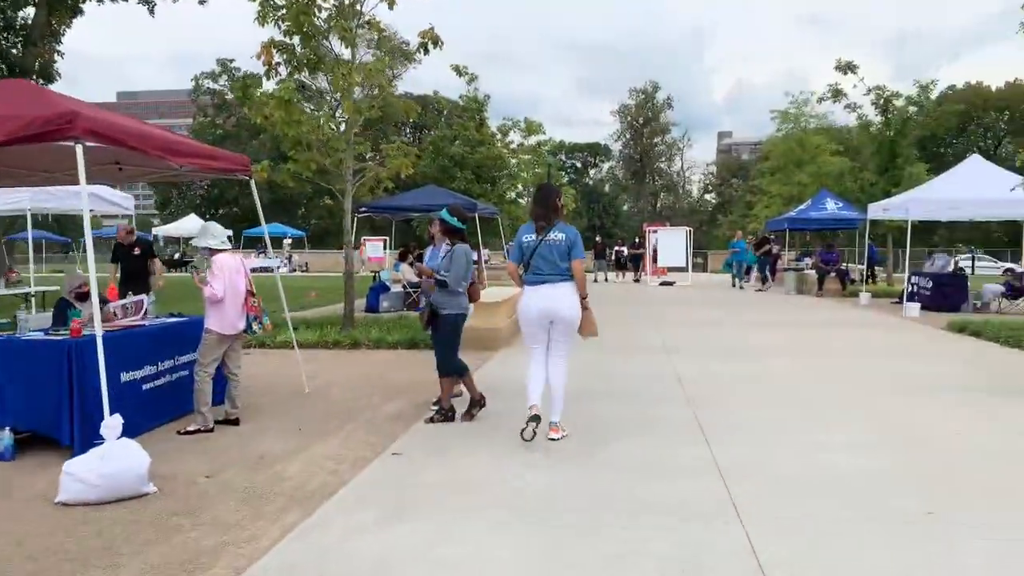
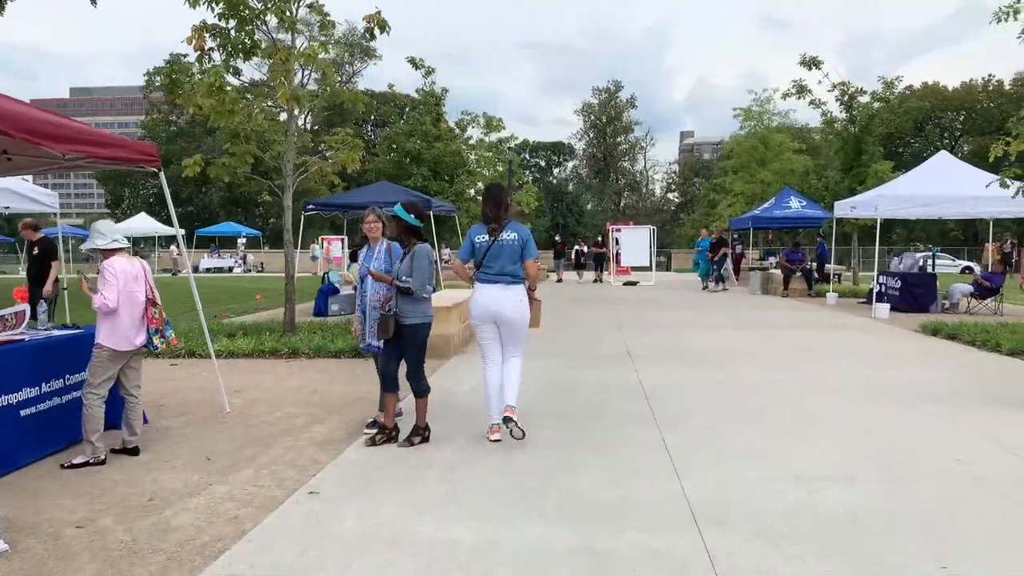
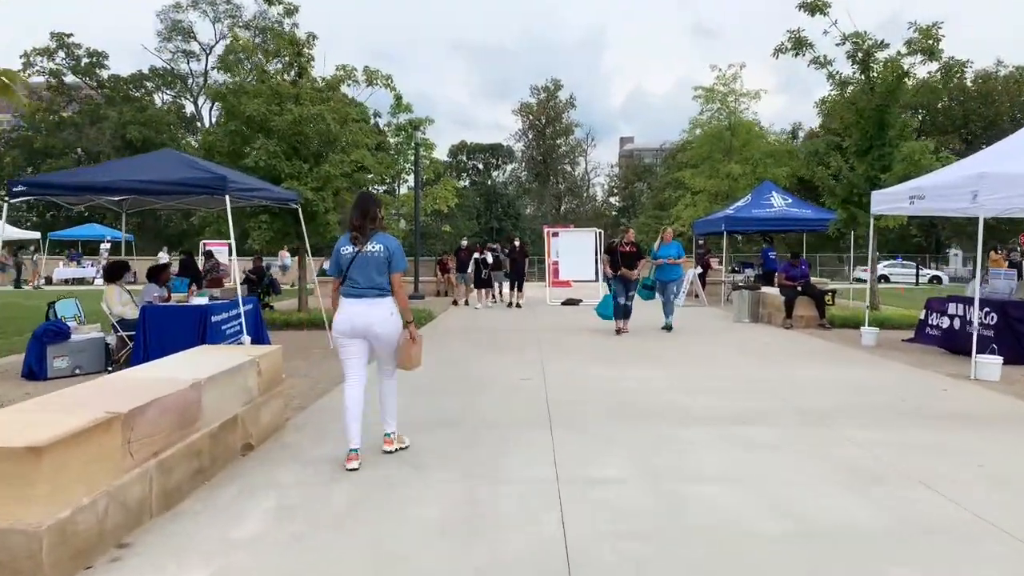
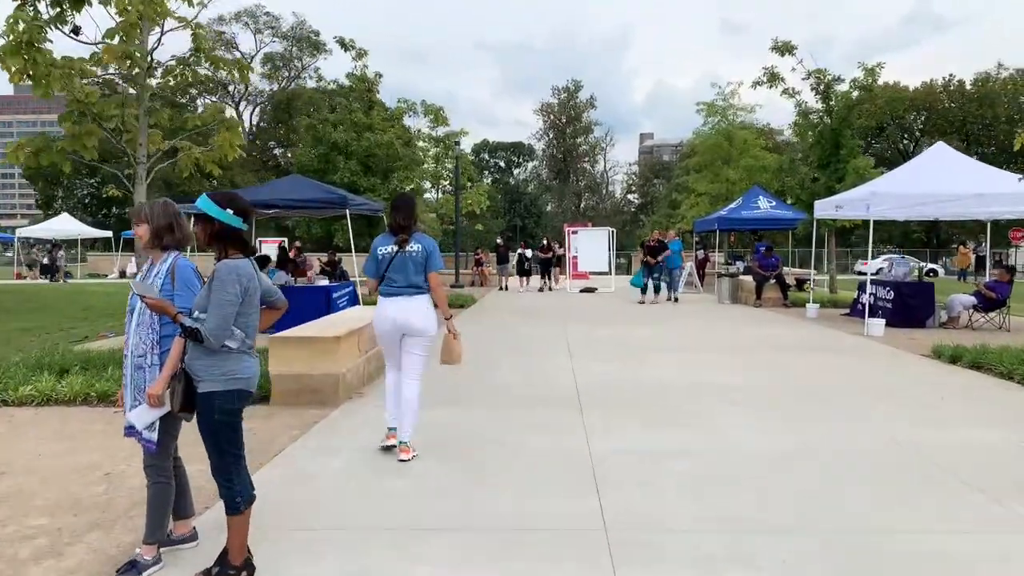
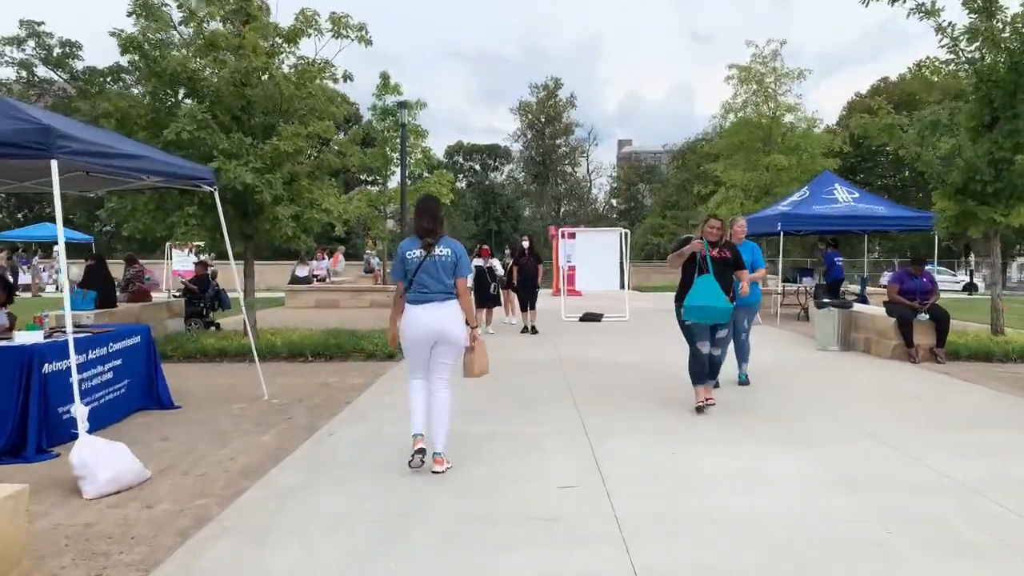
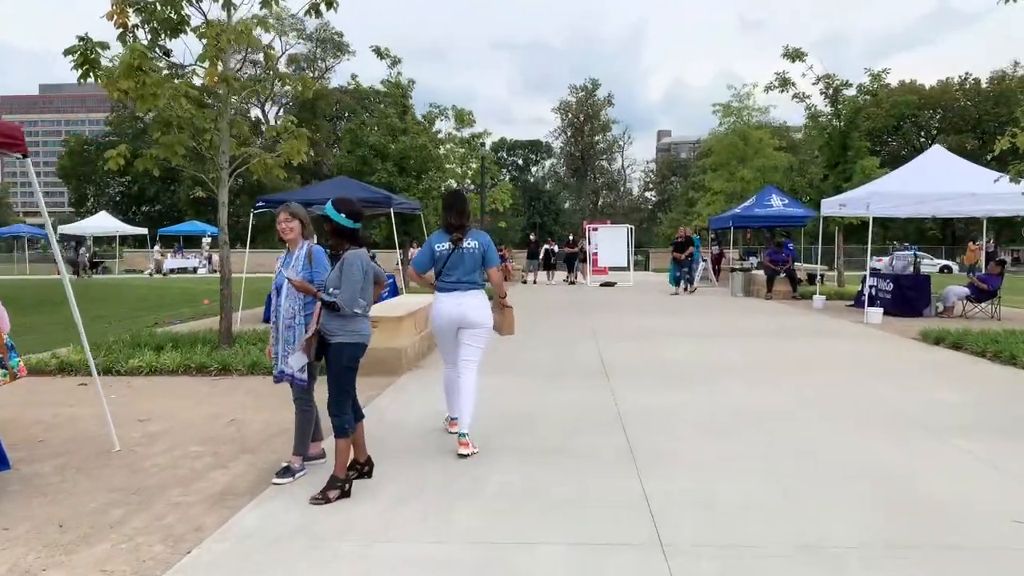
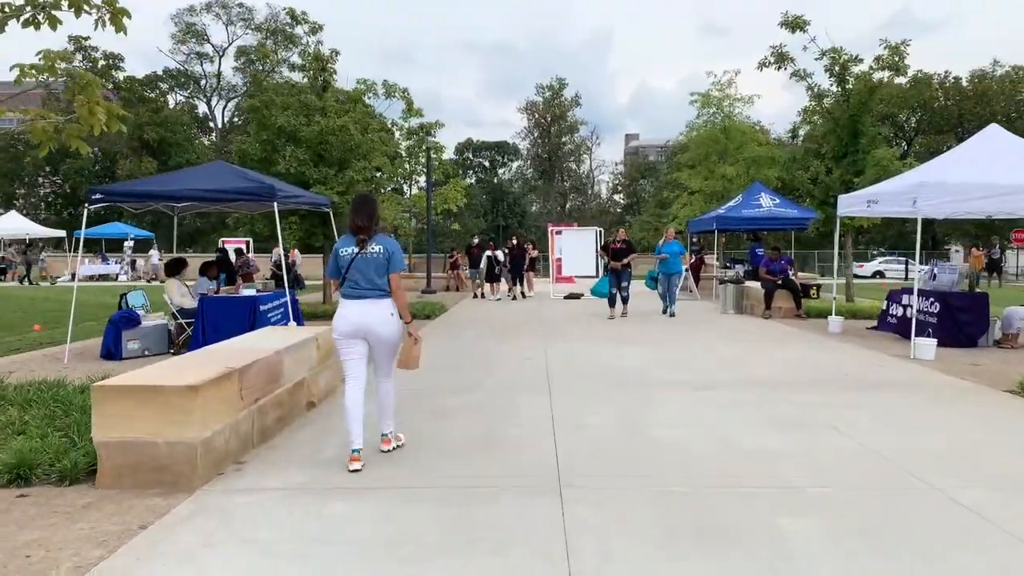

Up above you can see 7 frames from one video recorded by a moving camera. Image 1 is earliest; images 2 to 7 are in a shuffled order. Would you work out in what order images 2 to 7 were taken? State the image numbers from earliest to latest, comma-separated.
2, 6, 4, 7, 3, 5
